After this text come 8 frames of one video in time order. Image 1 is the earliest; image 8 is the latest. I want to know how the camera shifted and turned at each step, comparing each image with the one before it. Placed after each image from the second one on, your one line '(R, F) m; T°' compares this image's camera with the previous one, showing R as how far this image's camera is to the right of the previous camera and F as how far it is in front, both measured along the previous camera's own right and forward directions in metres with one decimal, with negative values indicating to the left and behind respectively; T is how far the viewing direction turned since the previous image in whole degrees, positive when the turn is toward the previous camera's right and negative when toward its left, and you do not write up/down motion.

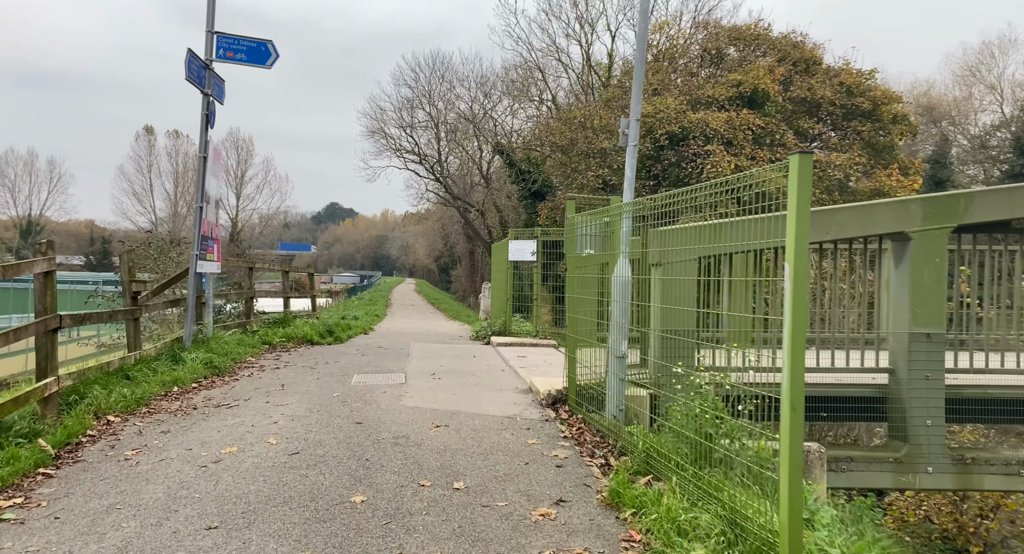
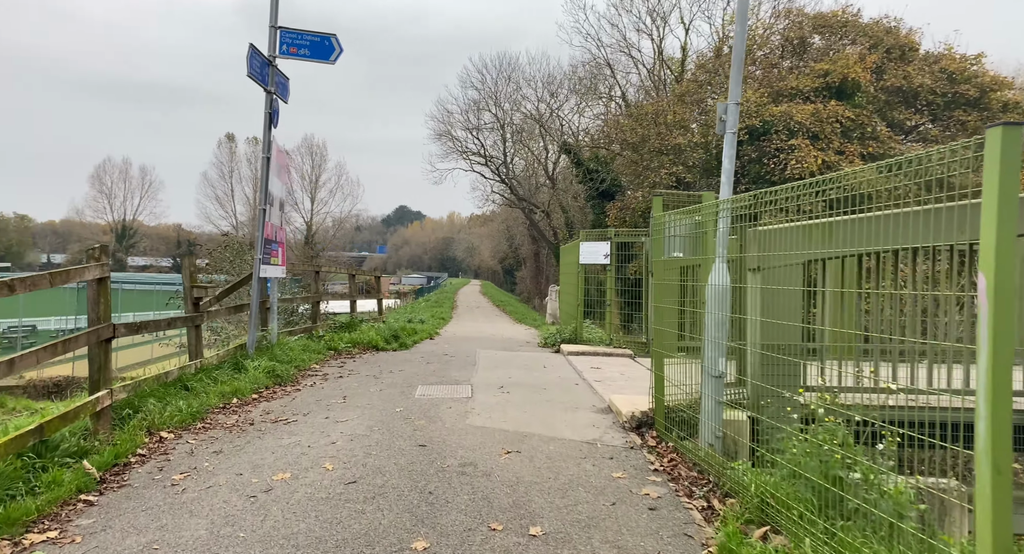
(-0.1, +0.6) m; -5°
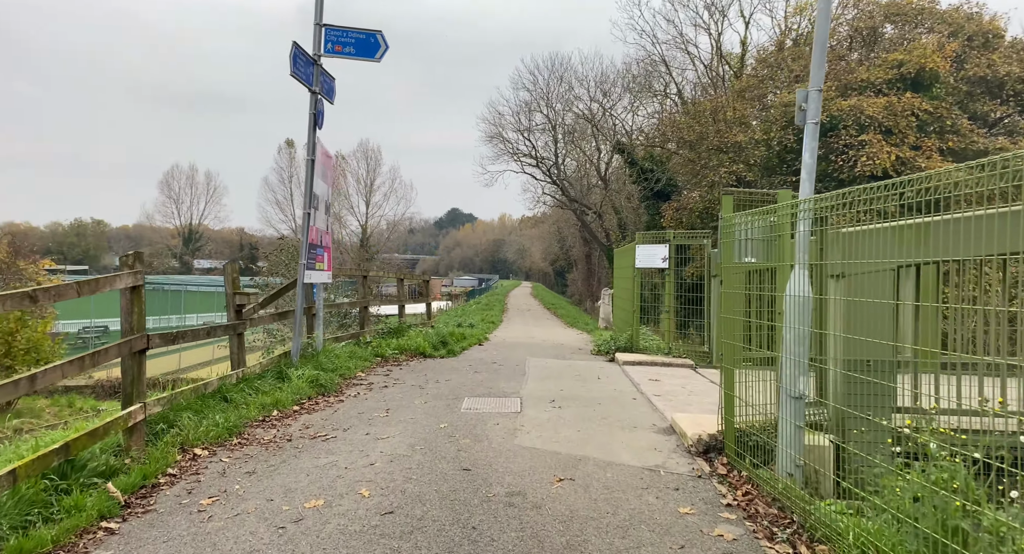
(0.0, +0.4) m; -4°
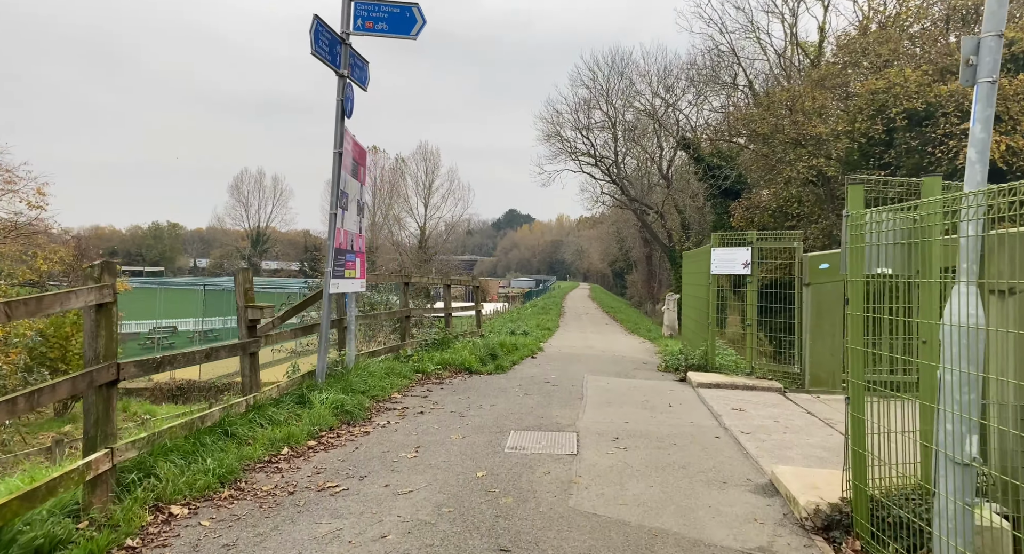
(0.0, +1.1) m; -5°
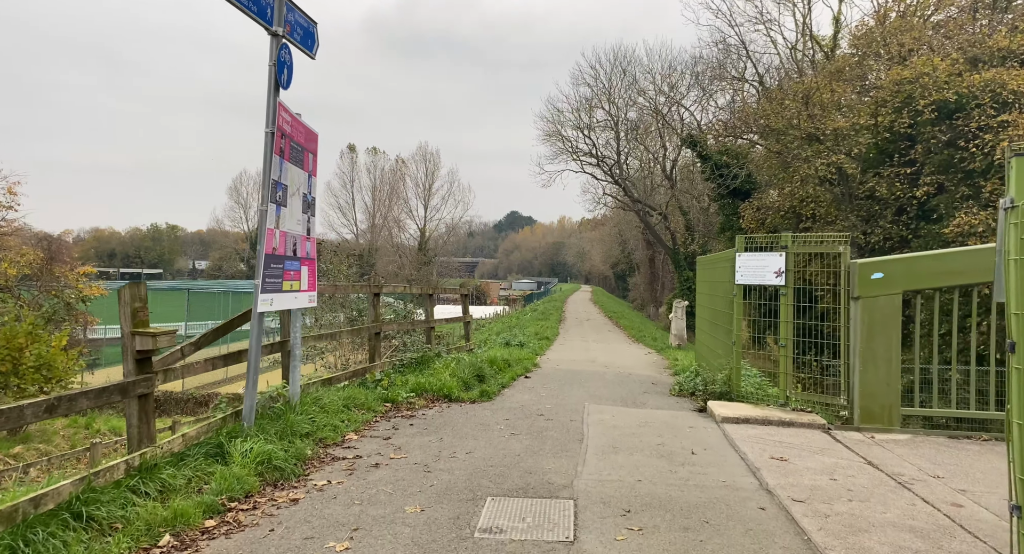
(+0.2, +1.4) m; 0°
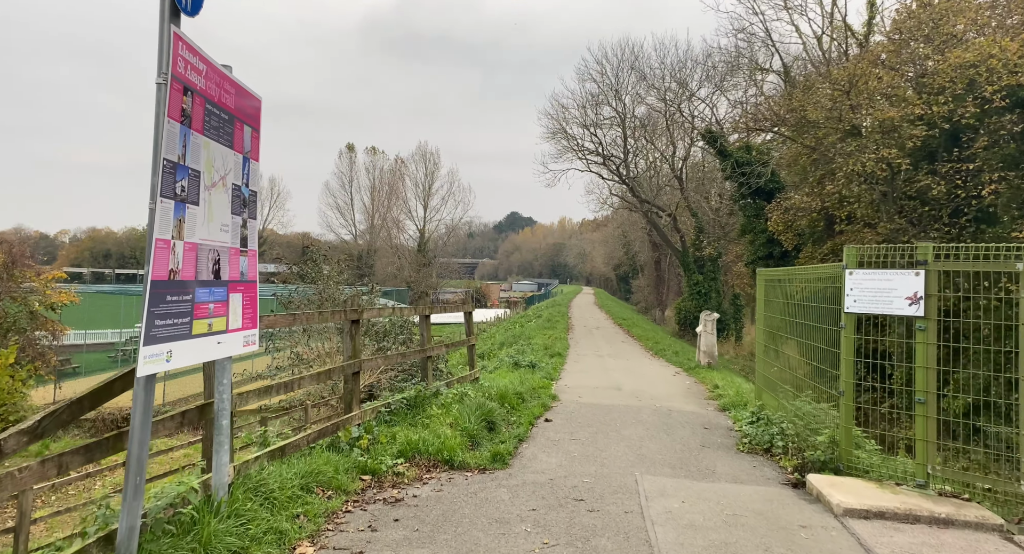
(-0.2, +2.1) m; 0°
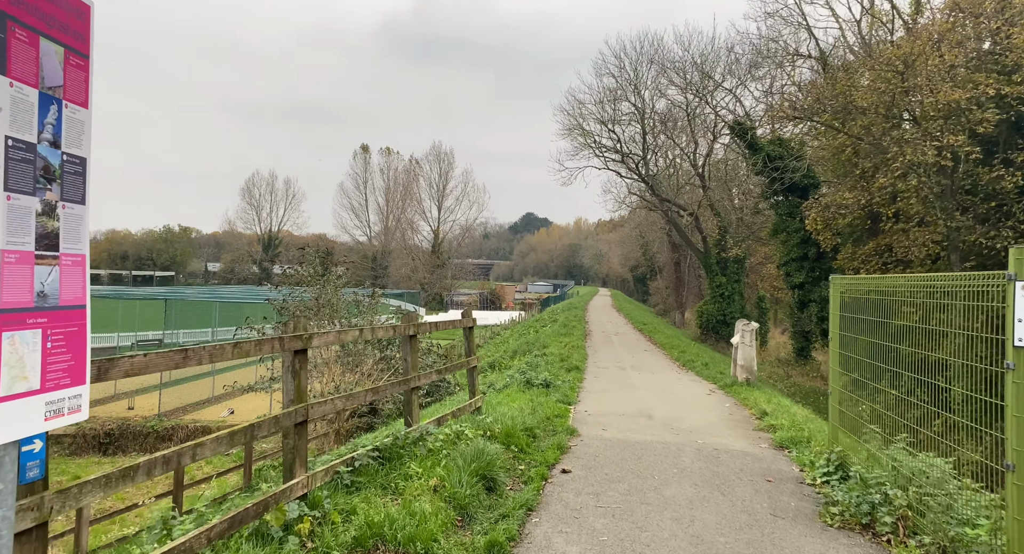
(+0.1, +1.8) m; -1°
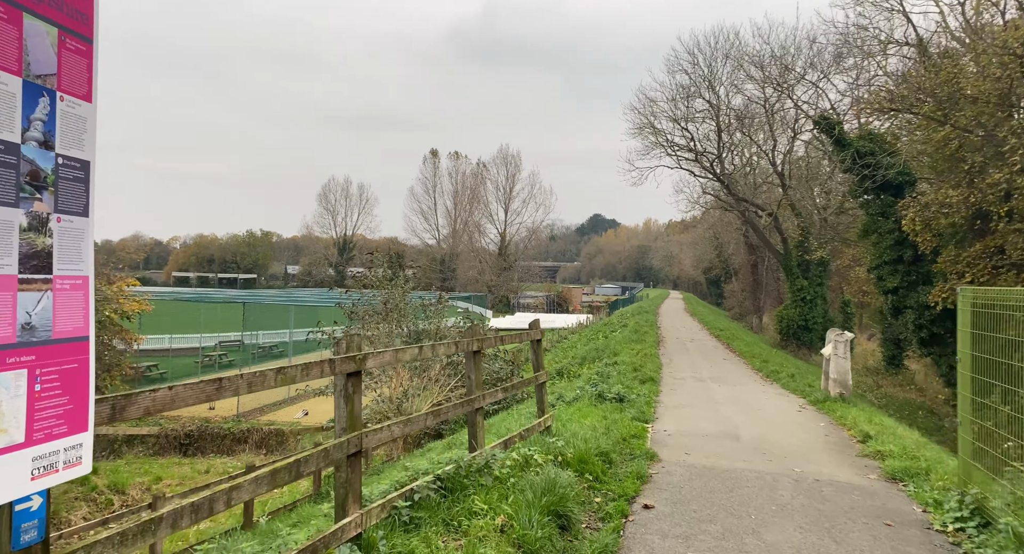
(-0.1, +0.6) m; -6°
